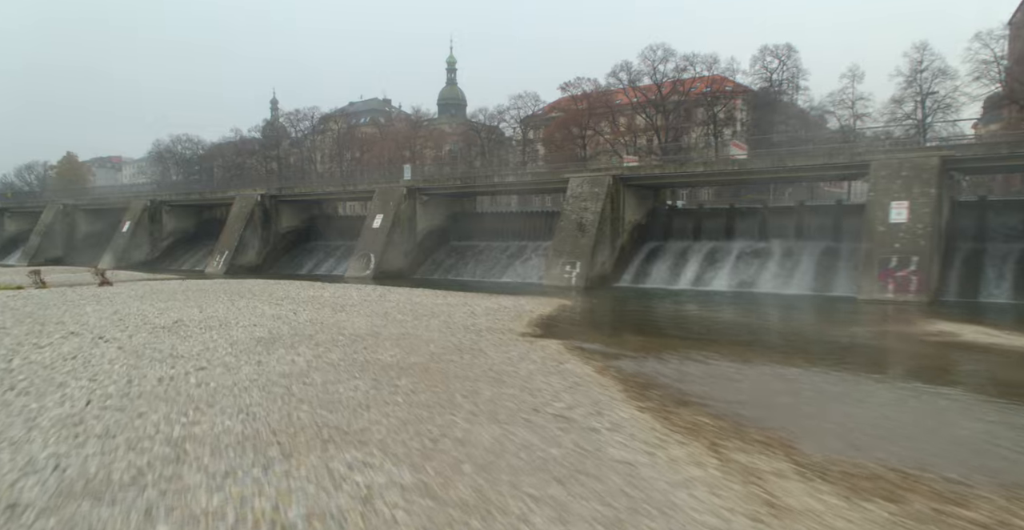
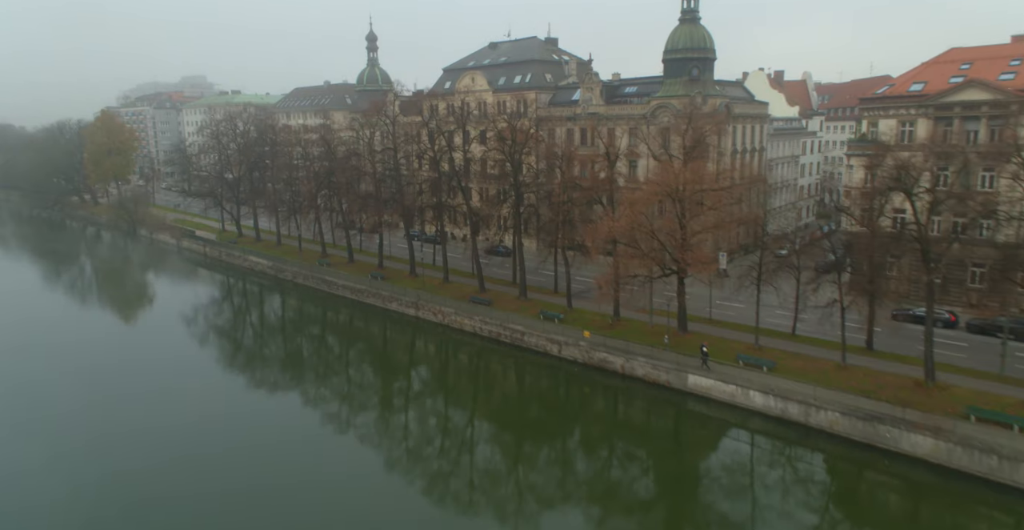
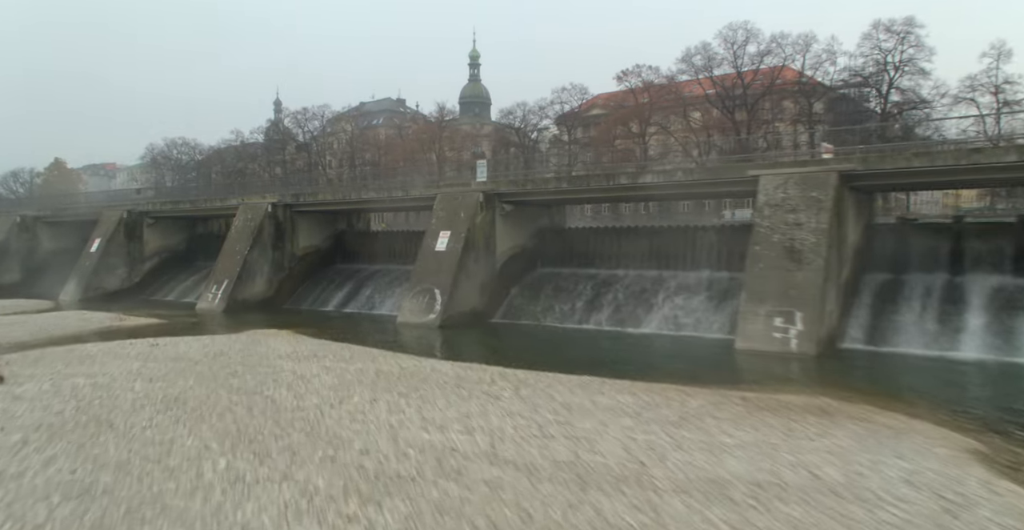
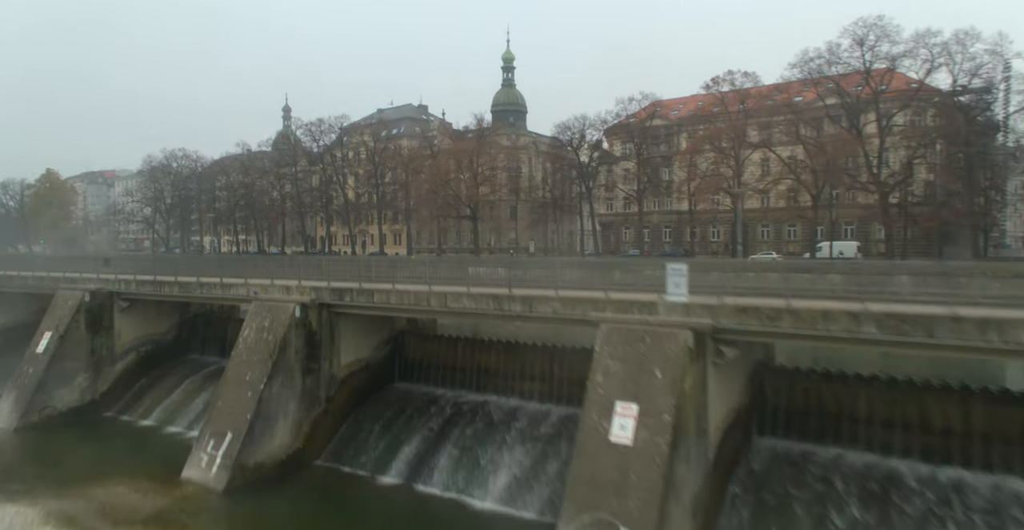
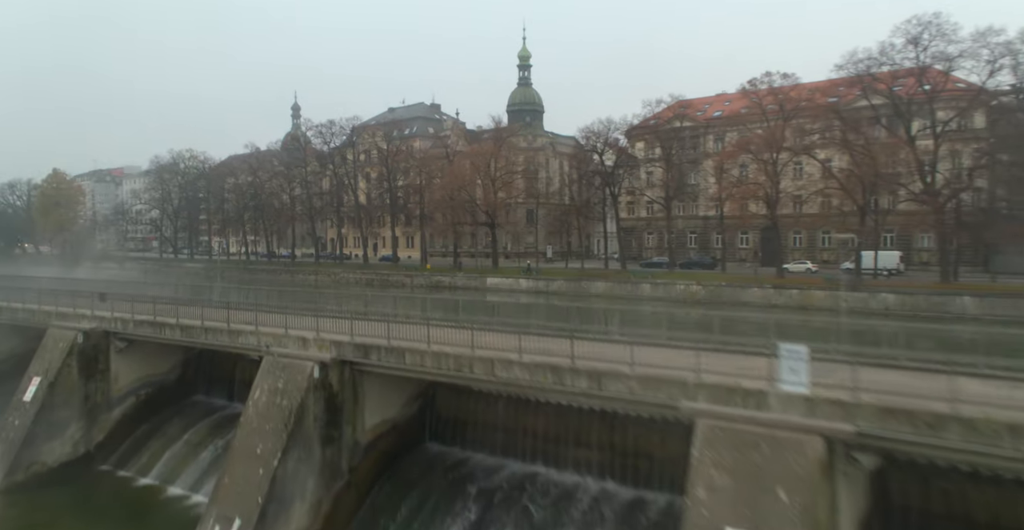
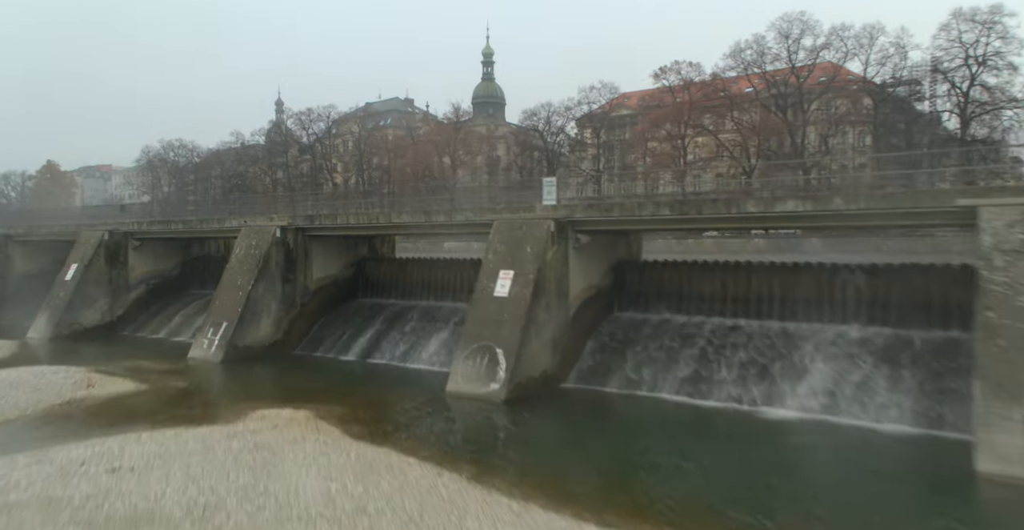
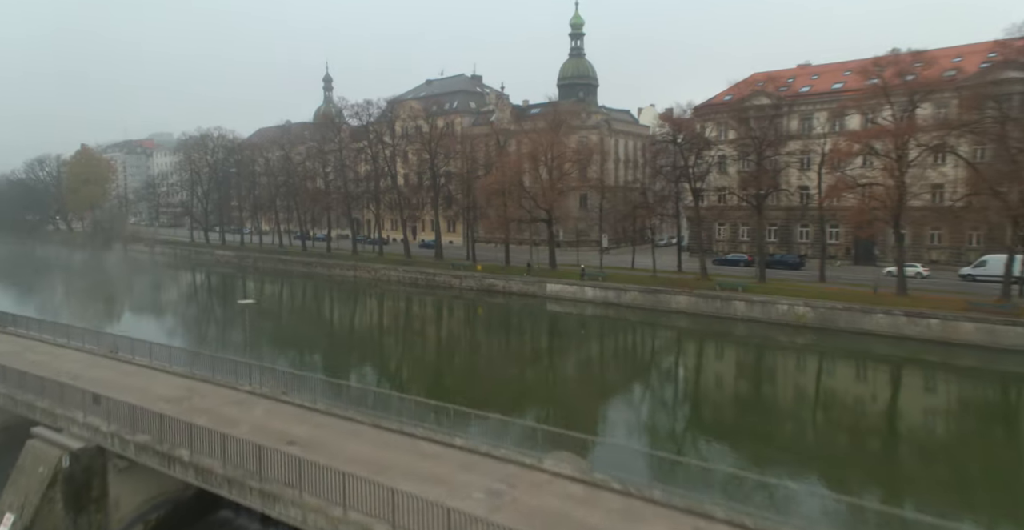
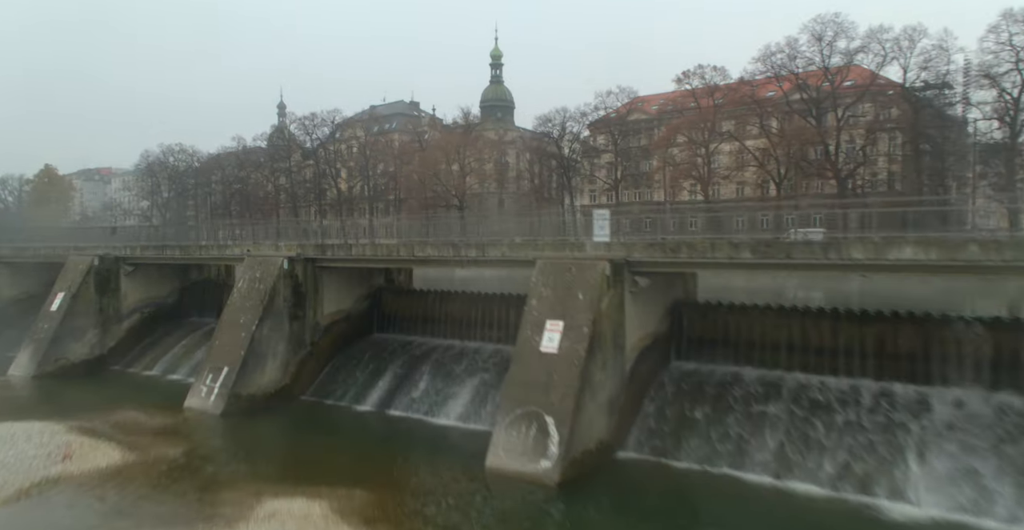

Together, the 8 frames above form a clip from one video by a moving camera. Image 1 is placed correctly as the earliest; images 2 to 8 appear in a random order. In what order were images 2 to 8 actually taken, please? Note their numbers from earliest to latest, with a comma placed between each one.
3, 6, 8, 4, 5, 7, 2
